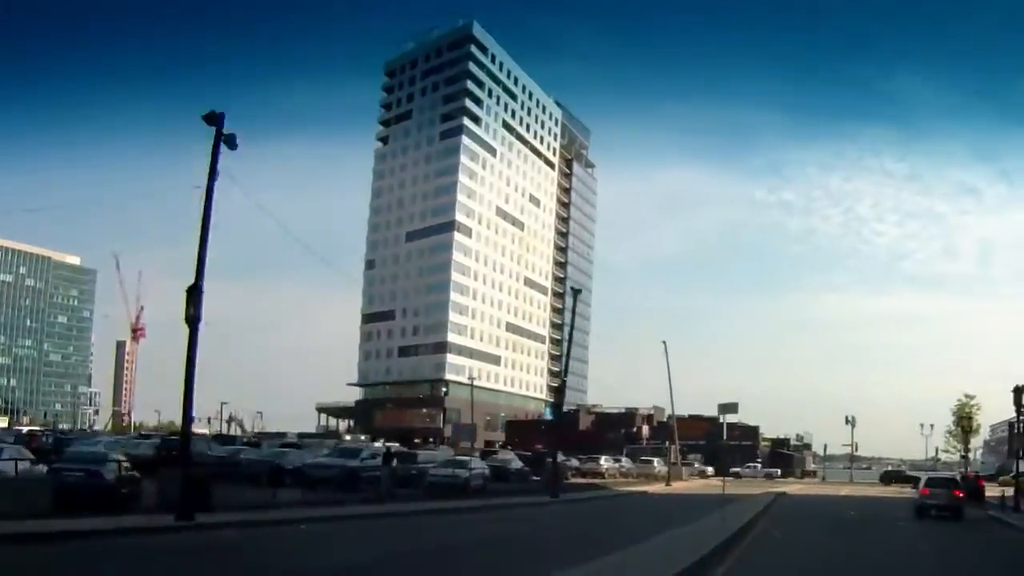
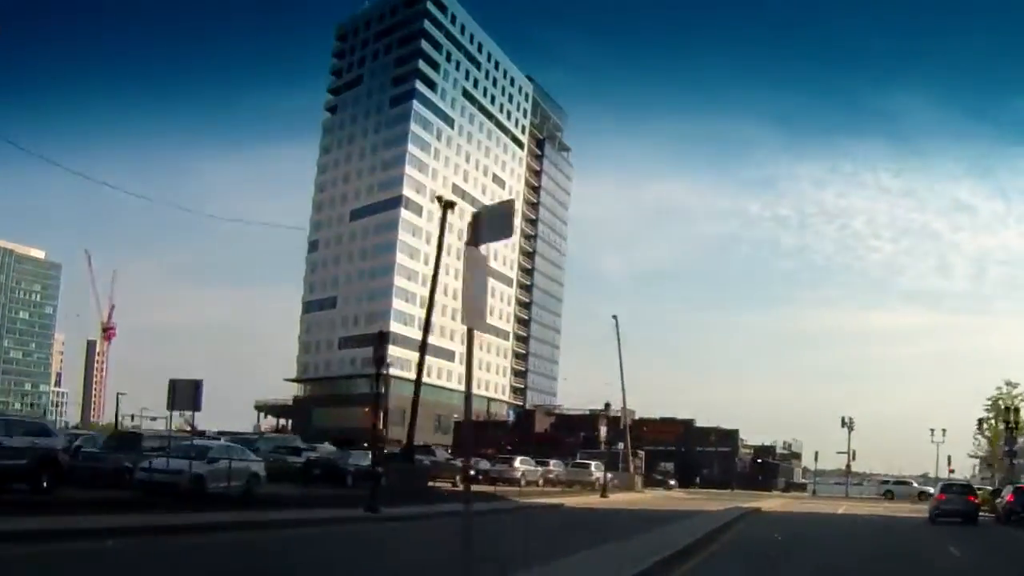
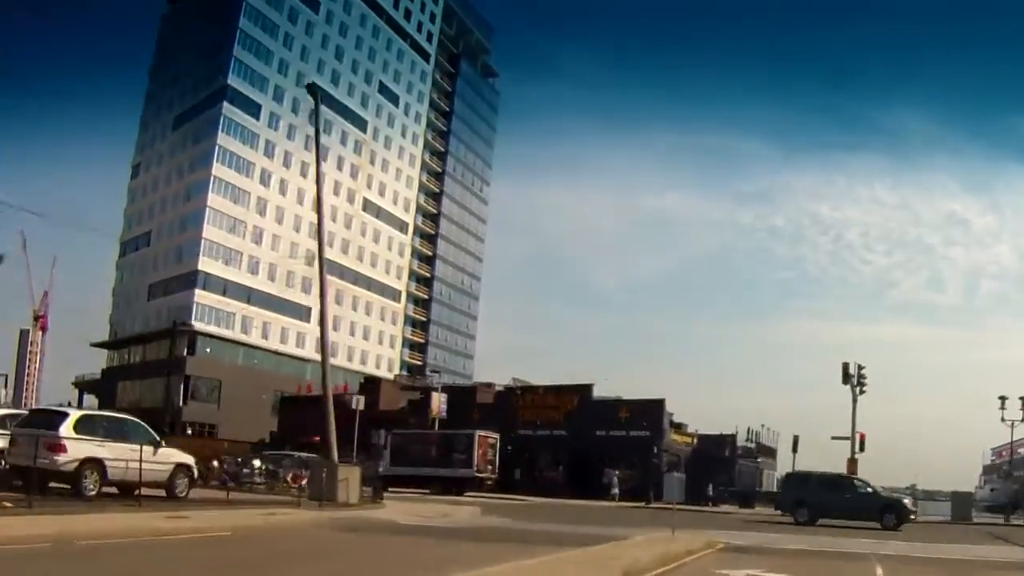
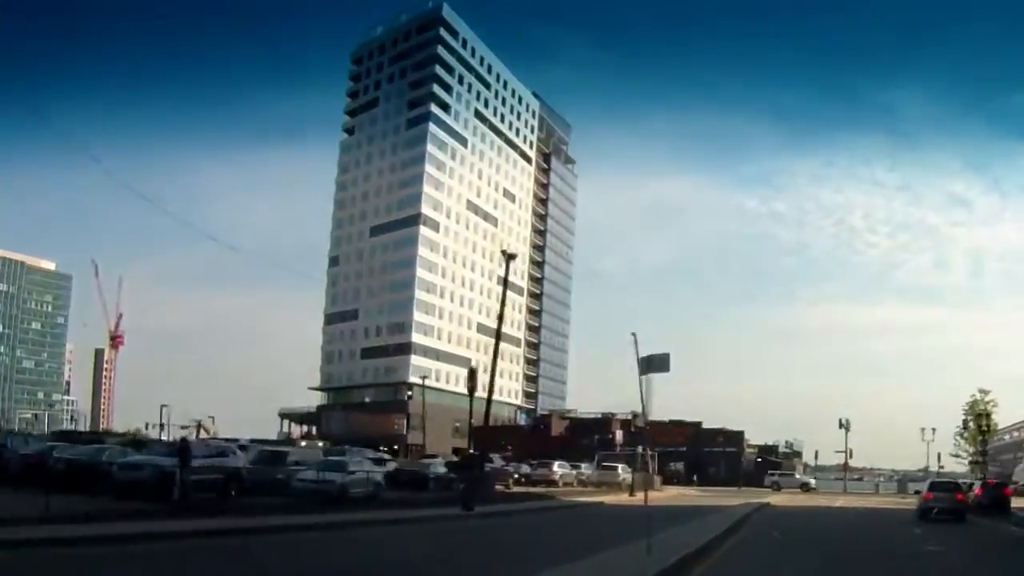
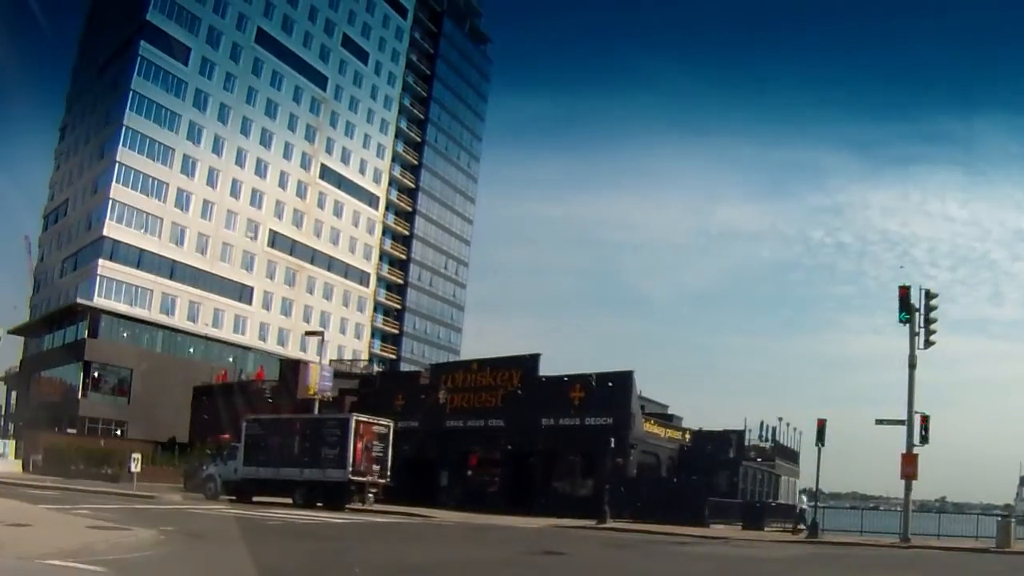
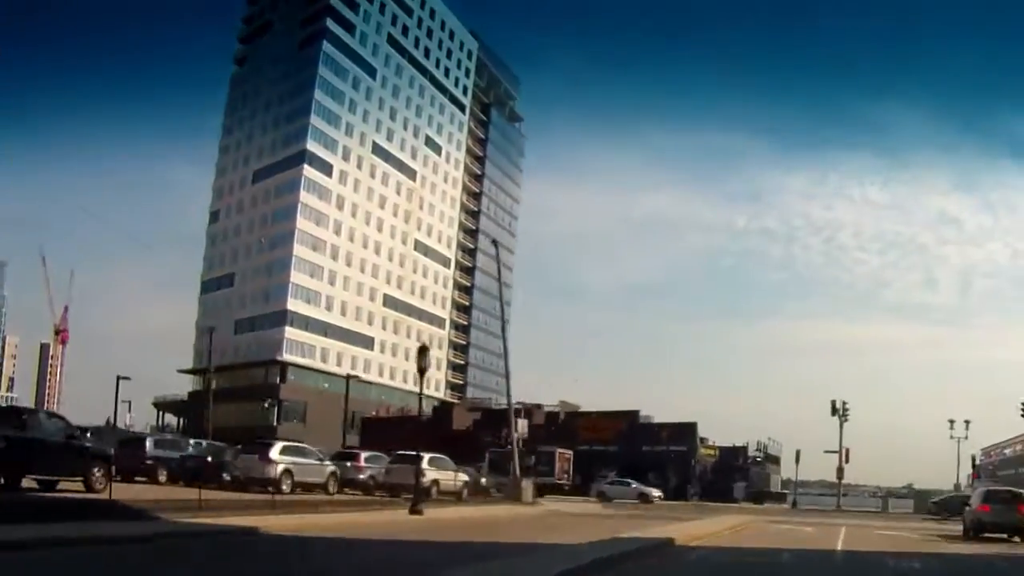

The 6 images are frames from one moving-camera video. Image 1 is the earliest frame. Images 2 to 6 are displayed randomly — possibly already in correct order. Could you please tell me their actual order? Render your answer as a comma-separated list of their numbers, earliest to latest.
4, 2, 6, 3, 5
